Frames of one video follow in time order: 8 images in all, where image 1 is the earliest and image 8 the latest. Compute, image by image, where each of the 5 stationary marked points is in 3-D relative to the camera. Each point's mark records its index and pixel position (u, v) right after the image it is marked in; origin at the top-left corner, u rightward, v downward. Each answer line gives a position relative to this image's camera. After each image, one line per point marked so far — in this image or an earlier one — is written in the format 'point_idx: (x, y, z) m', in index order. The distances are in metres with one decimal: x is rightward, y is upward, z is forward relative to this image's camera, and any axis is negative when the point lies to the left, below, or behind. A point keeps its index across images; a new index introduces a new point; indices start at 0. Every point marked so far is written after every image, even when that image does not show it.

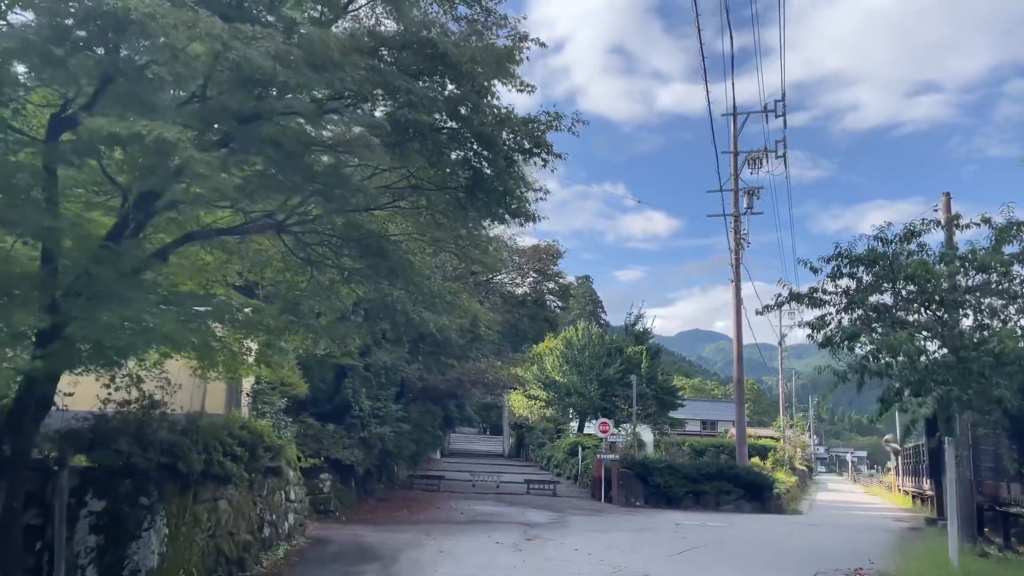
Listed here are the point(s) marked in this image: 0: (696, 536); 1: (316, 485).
0: (+4.5, -6.0, +19.1) m
1: (-4.8, -4.8, +19.2) m
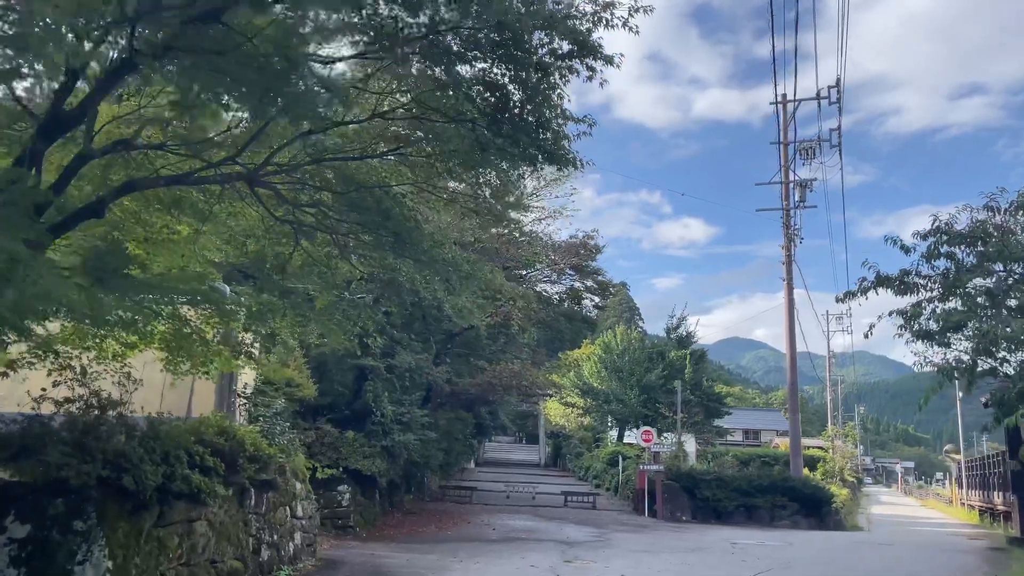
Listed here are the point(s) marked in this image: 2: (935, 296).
0: (+5.4, -5.9, +17.0) m
1: (-4.0, -4.7, +17.5) m
2: (+6.2, -0.1, +11.5) m
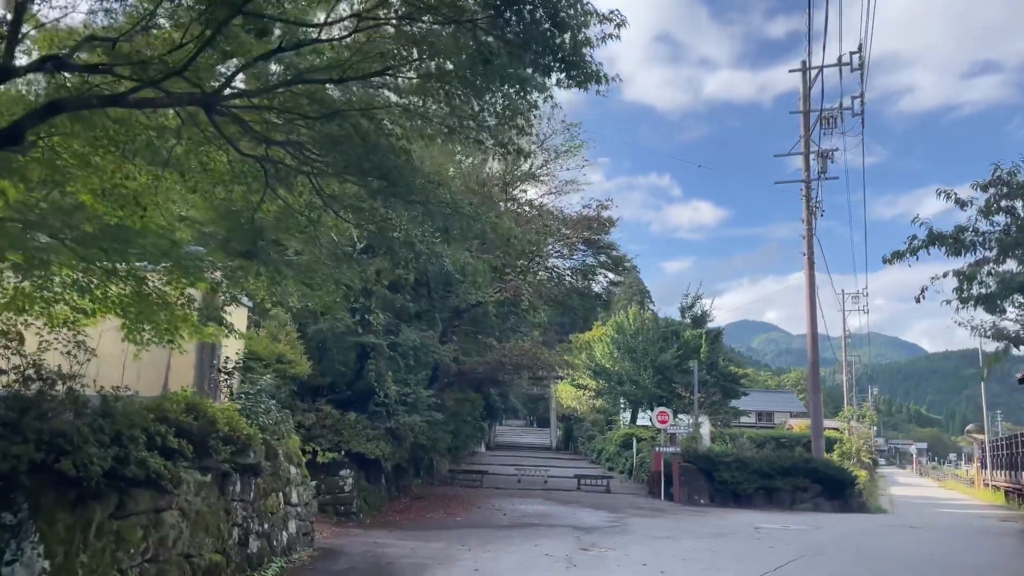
0: (+5.6, -5.2, +15.9) m
1: (-3.7, -4.1, +16.5) m
2: (+6.3, +0.4, +10.3) m
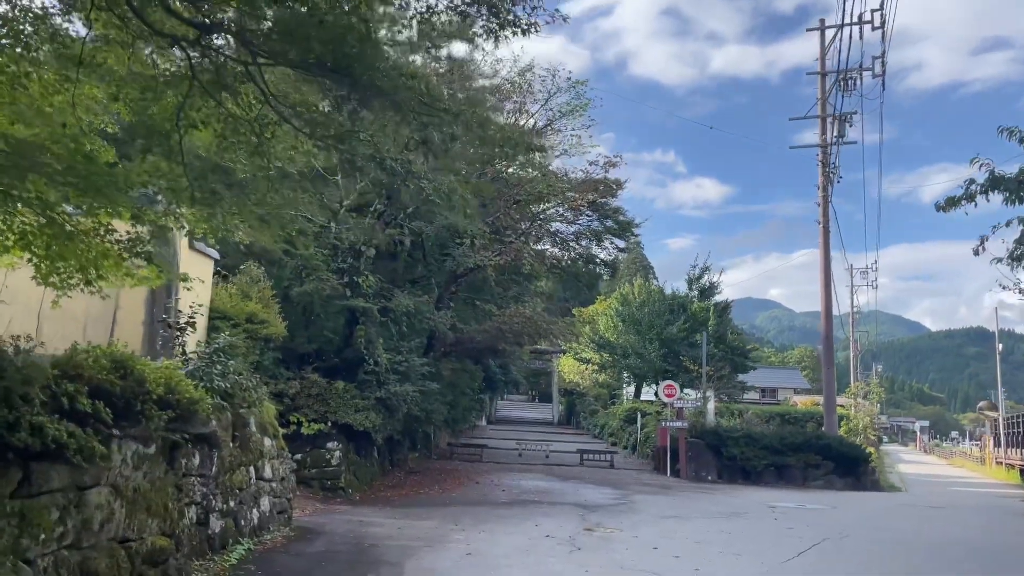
0: (+5.6, -4.5, +14.8) m
1: (-3.8, -3.3, +15.4) m
2: (+6.3, +1.0, +9.0) m
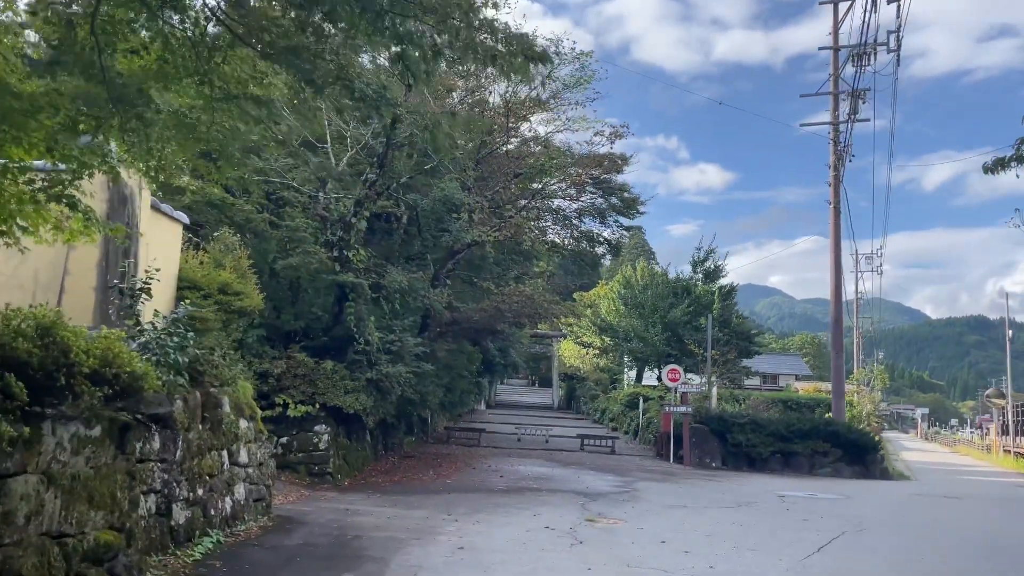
0: (+5.5, -4.1, +14.0) m
1: (-3.8, -2.8, +14.6) m
2: (+6.3, +1.3, +8.1) m
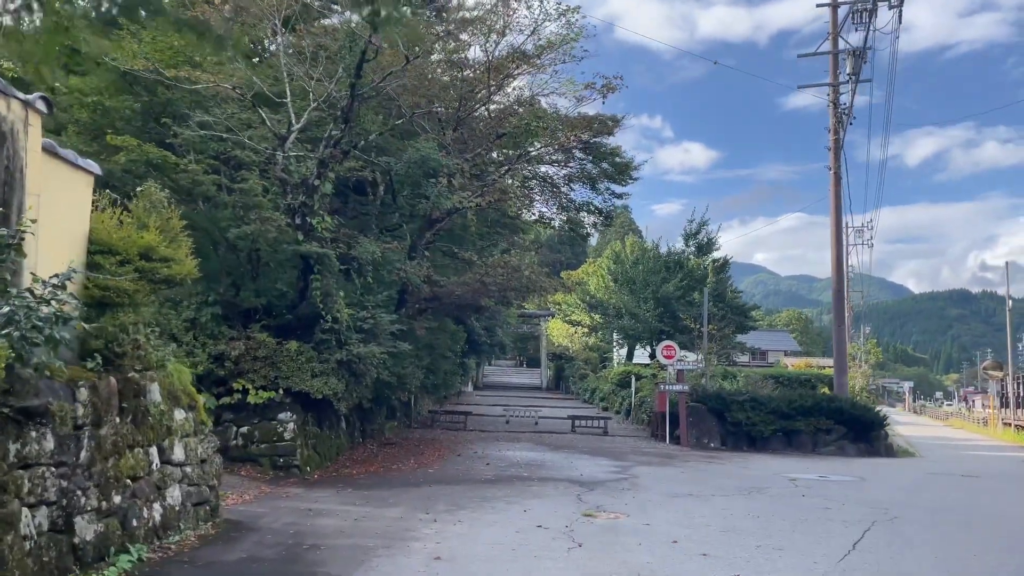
0: (+5.3, -3.5, +12.7) m
1: (-4.0, -2.3, +13.1) m
2: (+6.1, +1.7, +6.7) m
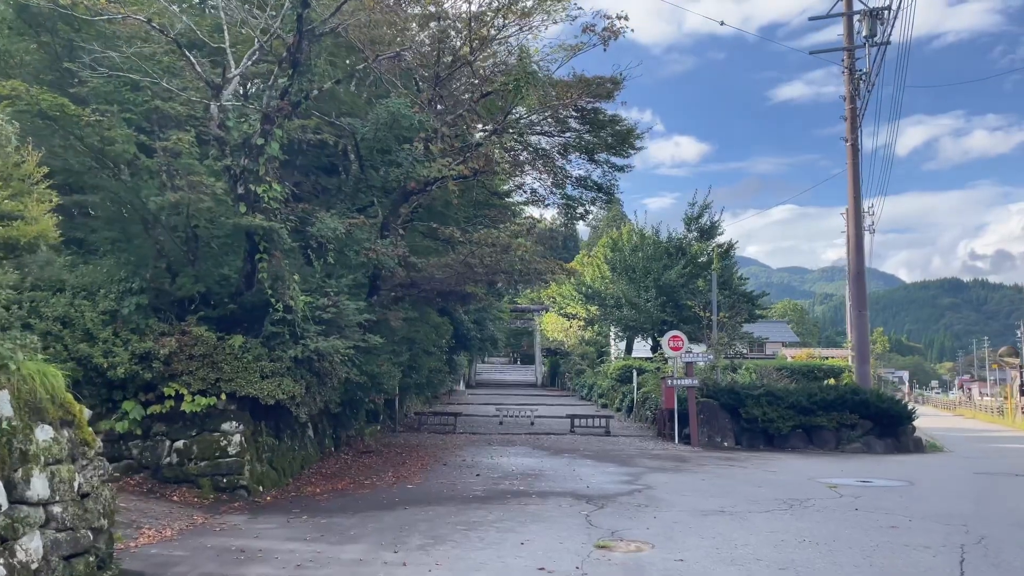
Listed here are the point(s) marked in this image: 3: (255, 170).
0: (+5.2, -3.1, +10.4) m
1: (-4.1, -2.1, +10.7) m
2: (+6.0, +2.1, +4.4) m
3: (-3.6, +1.6, +10.9) m
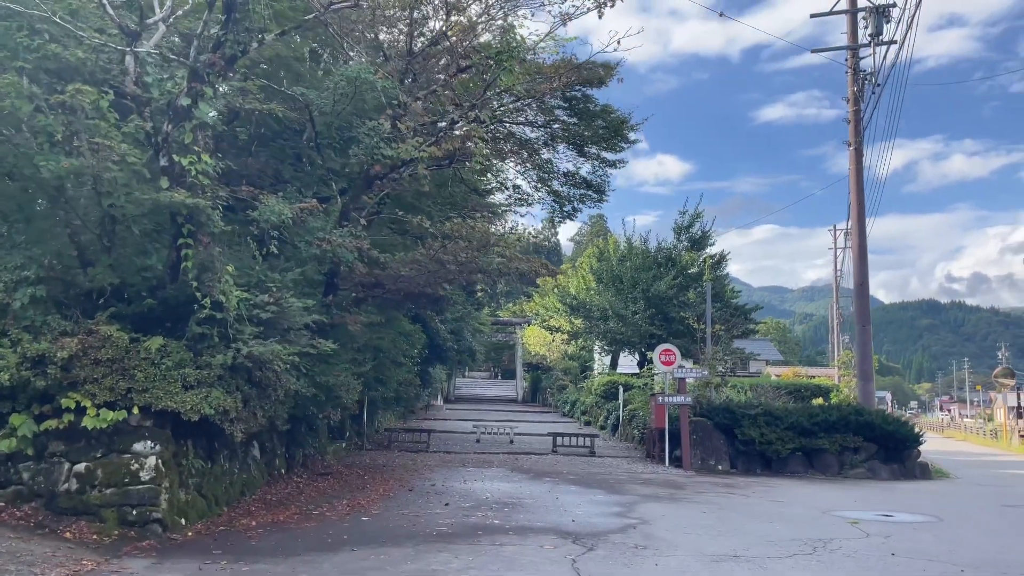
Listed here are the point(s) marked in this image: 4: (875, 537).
0: (+4.9, -3.1, +8.7) m
1: (-4.4, -2.0, +8.8) m
2: (+5.9, +2.2, +2.8) m
3: (-3.8, +1.7, +9.0) m
4: (+4.9, -3.4, +10.6) m
